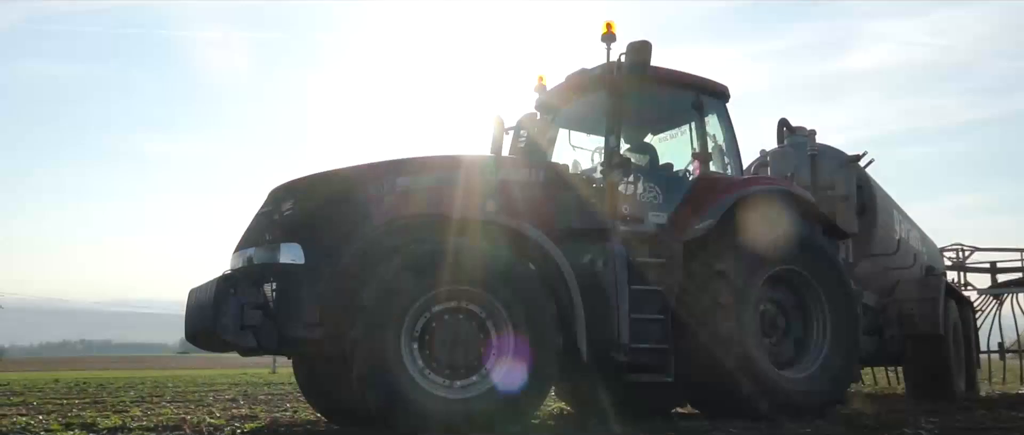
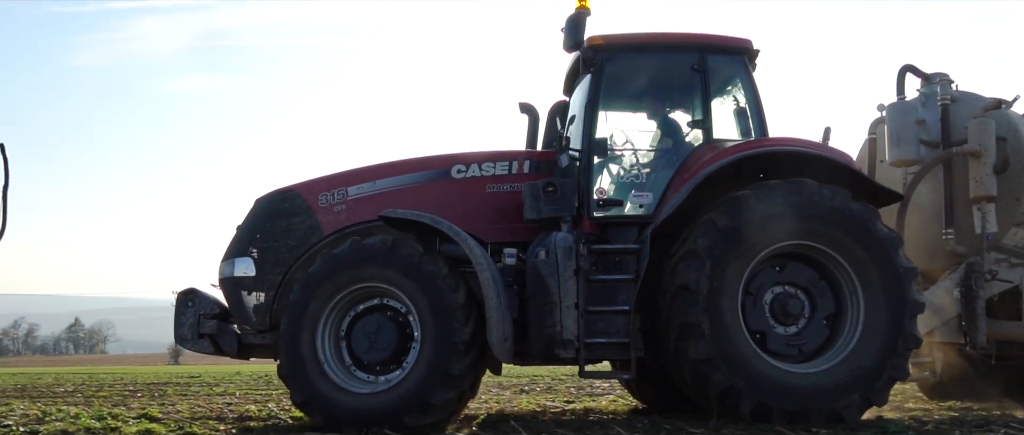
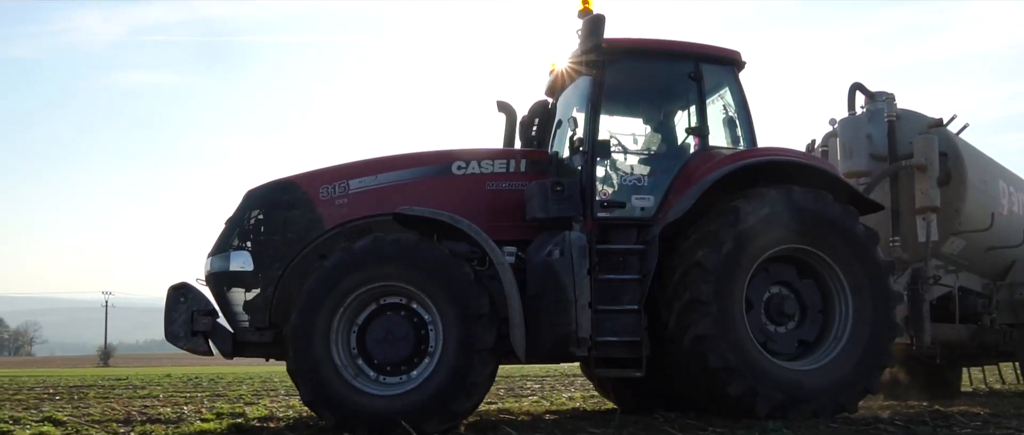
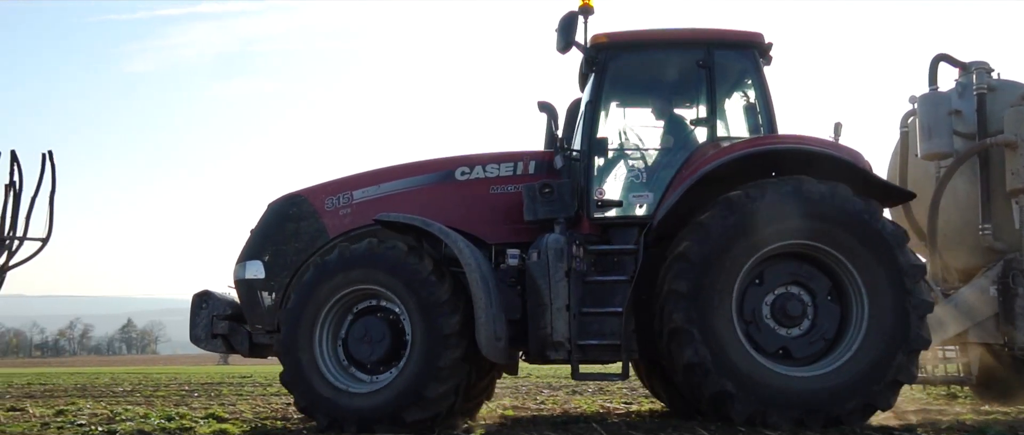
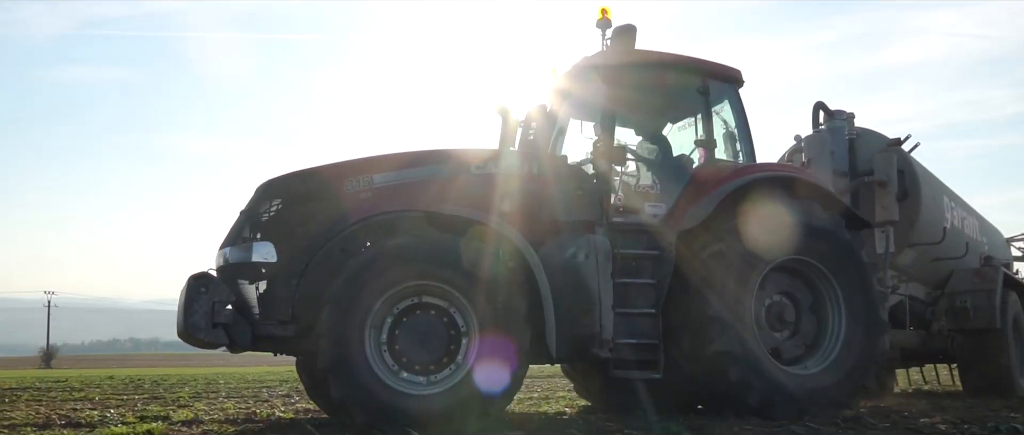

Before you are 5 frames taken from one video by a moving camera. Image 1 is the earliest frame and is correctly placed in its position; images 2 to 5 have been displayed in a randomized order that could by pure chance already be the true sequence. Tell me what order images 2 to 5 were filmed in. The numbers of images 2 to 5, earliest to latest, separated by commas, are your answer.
5, 3, 2, 4
